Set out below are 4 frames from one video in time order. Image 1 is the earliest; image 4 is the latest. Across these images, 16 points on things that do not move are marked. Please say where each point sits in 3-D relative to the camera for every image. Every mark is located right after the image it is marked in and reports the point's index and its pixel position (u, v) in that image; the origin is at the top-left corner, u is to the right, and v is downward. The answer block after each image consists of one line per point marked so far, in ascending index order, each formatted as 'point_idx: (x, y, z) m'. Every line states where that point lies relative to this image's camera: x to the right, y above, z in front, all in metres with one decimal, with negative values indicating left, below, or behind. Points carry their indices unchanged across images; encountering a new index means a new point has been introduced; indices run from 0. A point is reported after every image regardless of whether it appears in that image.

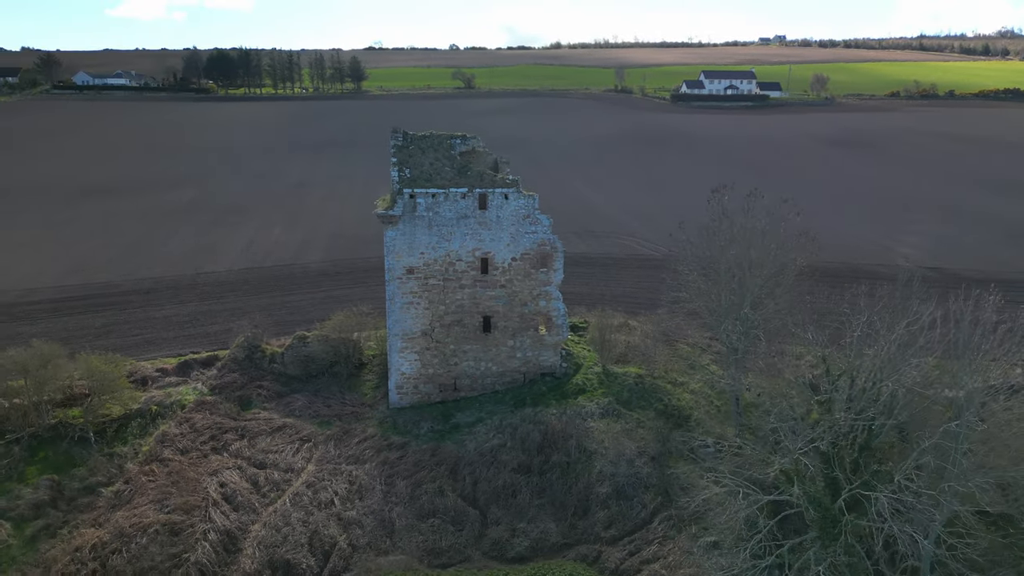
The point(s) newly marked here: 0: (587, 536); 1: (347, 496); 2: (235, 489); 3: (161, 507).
0: (+1.2, -3.9, +11.5) m
1: (-2.8, -3.5, +12.3) m
2: (-4.7, -3.4, +12.4) m
3: (-5.7, -3.5, +11.9) m
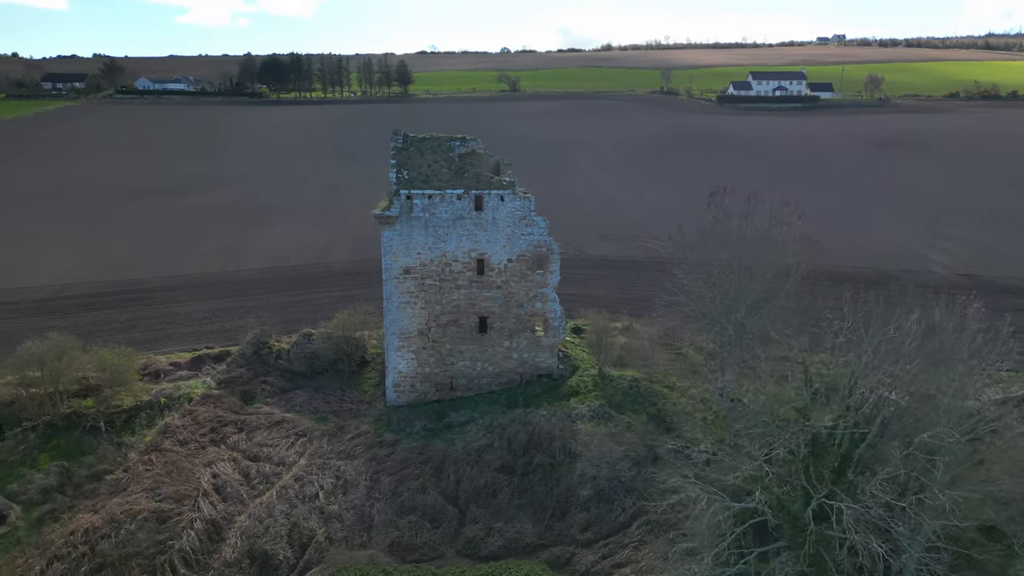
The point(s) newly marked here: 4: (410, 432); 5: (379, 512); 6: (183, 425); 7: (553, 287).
0: (+0.8, -3.9, +11.5) m
1: (-3.1, -3.5, +12.5) m
2: (-5.0, -3.4, +12.8) m
3: (-6.0, -3.5, +12.3) m
4: (-2.0, -2.8, +14.4) m
5: (-2.2, -3.6, +11.9) m
6: (-6.6, -2.7, +14.7) m
7: (+0.9, 0.0, +15.4) m
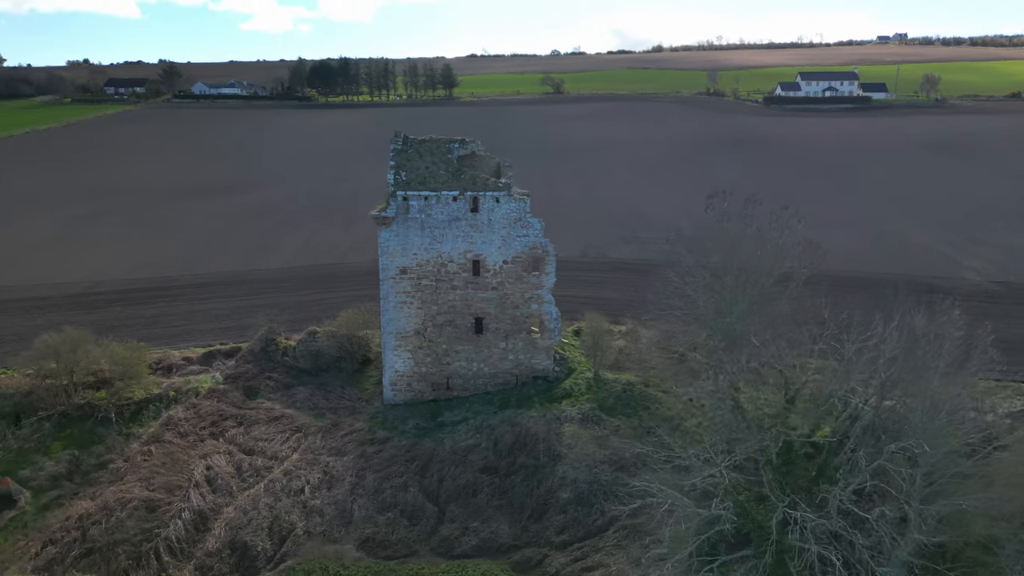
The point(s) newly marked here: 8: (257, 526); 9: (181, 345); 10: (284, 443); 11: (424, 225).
0: (+0.4, -3.9, +11.5) m
1: (-3.4, -3.5, +12.8) m
2: (-5.3, -3.3, +13.2) m
3: (-6.4, -3.4, +12.8) m
4: (-2.2, -2.8, +14.6) m
5: (-2.5, -3.6, +12.1) m
6: (-6.7, -2.7, +15.2) m
7: (+0.8, 0.0, +15.3) m
8: (-4.1, -3.8, +11.7) m
9: (-8.6, -1.5, +19.0) m
10: (-4.5, -3.0, +14.3) m
11: (-1.8, +1.3, +15.0) m
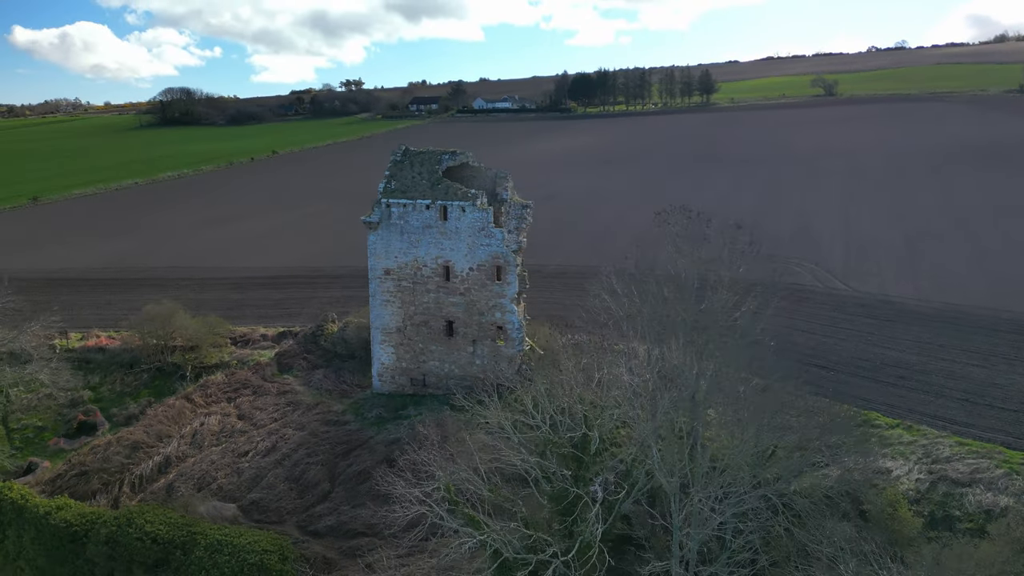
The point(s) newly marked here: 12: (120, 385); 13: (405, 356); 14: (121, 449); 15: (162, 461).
0: (-2.1, -4.0, +12.1) m
1: (-5.1, -3.3, +14.7) m
2: (-6.7, -3.0, +15.8) m
3: (-7.8, -3.1, +15.8) m
4: (-3.2, -2.8, +16.0) m
5: (-4.6, -3.5, +13.7) m
6: (-7.2, -2.4, +18.2) m
7: (0.0, -0.2, +15.5) m
8: (-6.2, -3.6, +14.0) m
9: (-7.4, -1.2, +22.5) m
10: (-5.5, -2.8, +16.5) m
11: (-2.4, +1.3, +16.1) m
12: (-10.5, -2.6, +19.4) m
13: (-2.4, -1.6, +16.7) m
14: (-8.1, -3.3, +15.1) m
15: (-7.1, -3.5, +14.7) m
